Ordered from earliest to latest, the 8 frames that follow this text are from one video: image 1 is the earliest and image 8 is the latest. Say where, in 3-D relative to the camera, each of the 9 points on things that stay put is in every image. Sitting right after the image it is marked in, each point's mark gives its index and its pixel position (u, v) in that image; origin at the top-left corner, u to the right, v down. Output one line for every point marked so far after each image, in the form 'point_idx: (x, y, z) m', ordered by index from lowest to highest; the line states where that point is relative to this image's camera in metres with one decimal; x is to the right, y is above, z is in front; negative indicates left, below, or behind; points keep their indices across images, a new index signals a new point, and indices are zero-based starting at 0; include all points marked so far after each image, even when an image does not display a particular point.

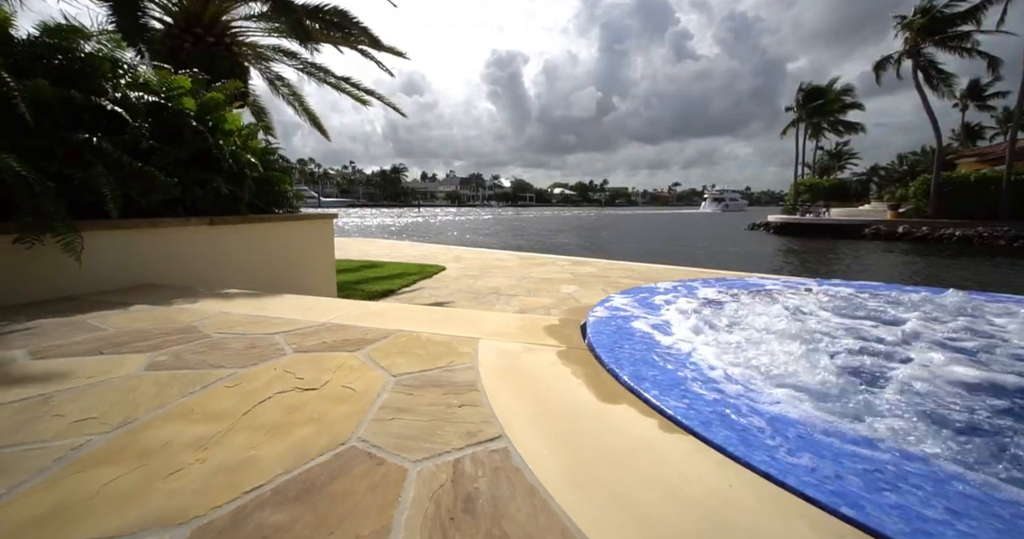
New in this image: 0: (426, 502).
0: (-0.3, -0.8, +1.5) m
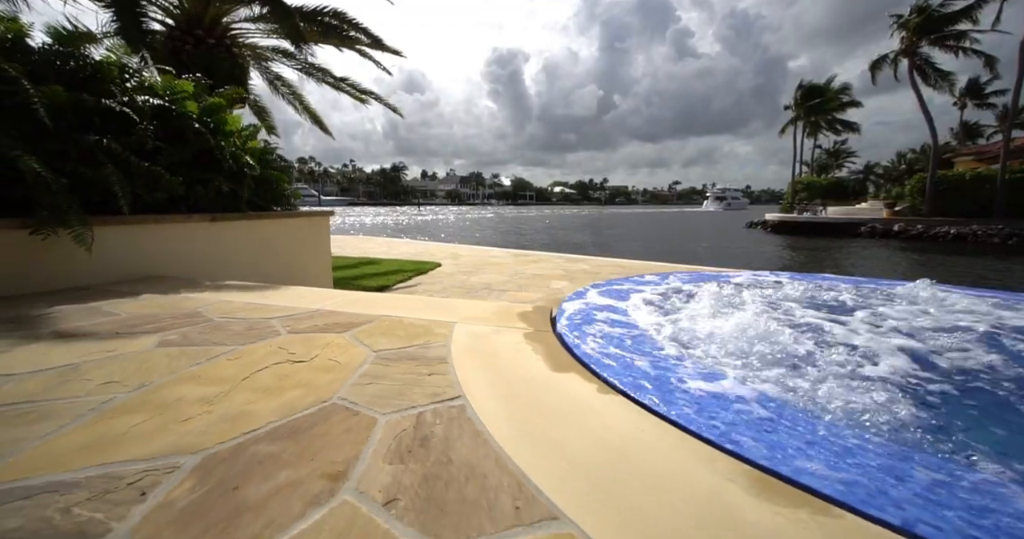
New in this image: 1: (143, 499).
0: (-0.5, -0.8, +1.9) m
1: (-1.3, -0.8, +1.5) m
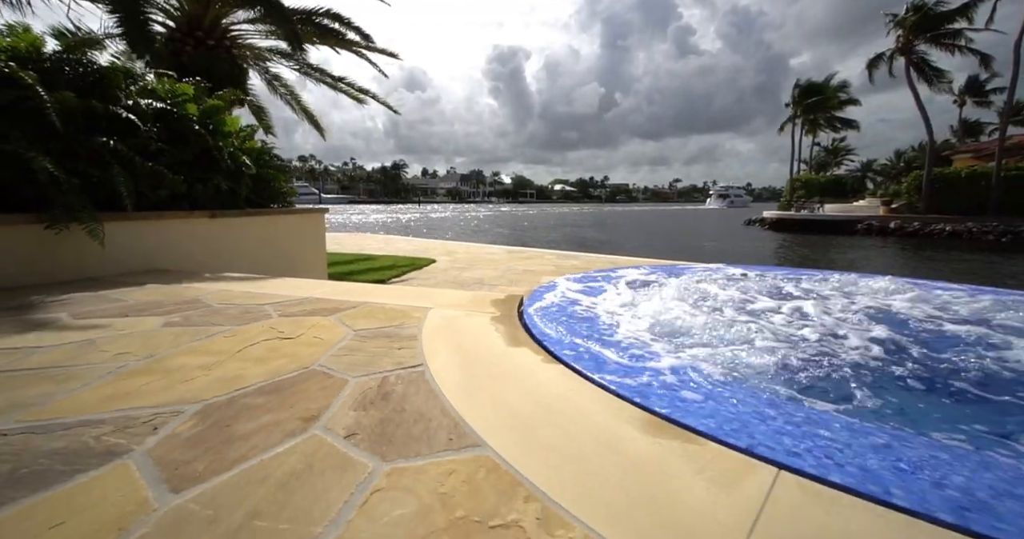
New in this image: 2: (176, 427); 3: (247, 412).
0: (-0.8, -0.7, +2.3) m
1: (-1.6, -0.7, +1.9) m
2: (-1.6, -0.7, +2.0) m
3: (-1.3, -0.7, +2.1) m
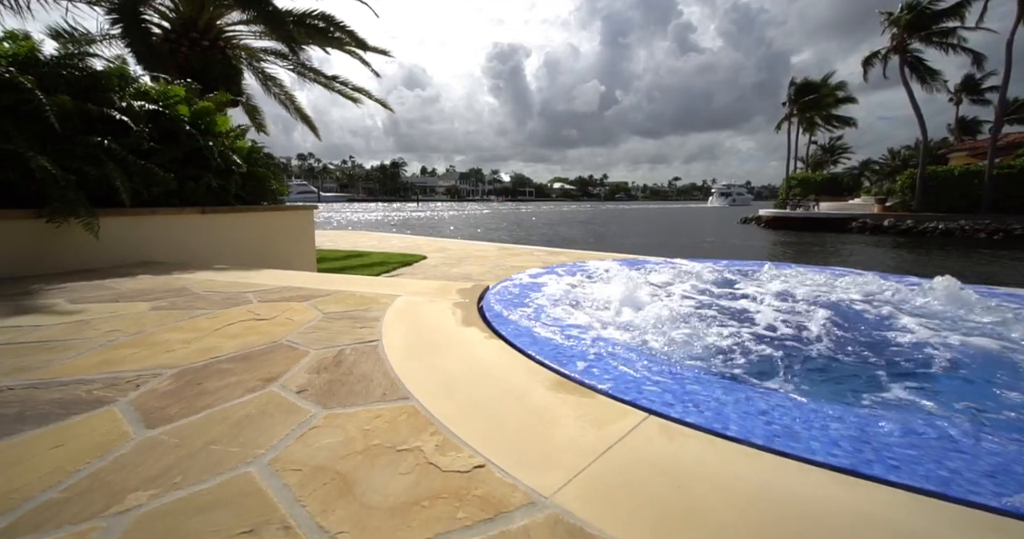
0: (-1.3, -0.6, +2.7) m
1: (-2.0, -0.6, +2.3) m
2: (-2.0, -0.6, +2.3) m
3: (-1.7, -0.6, +2.5) m
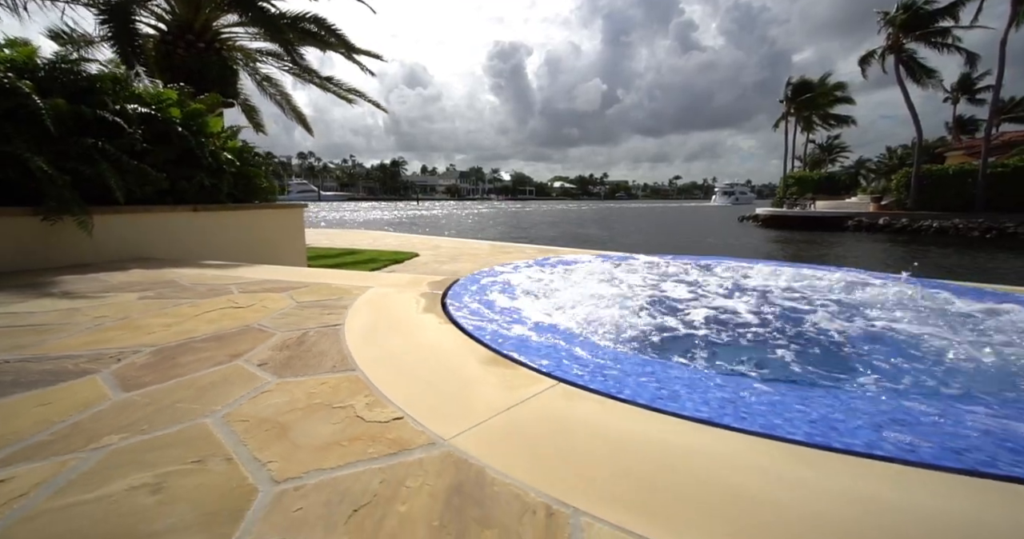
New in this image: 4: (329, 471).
0: (-1.7, -0.5, +3.0) m
1: (-2.4, -0.6, +2.6) m
2: (-2.4, -0.6, +2.7) m
3: (-2.1, -0.5, +2.8) m
4: (-0.7, -0.8, +1.6) m
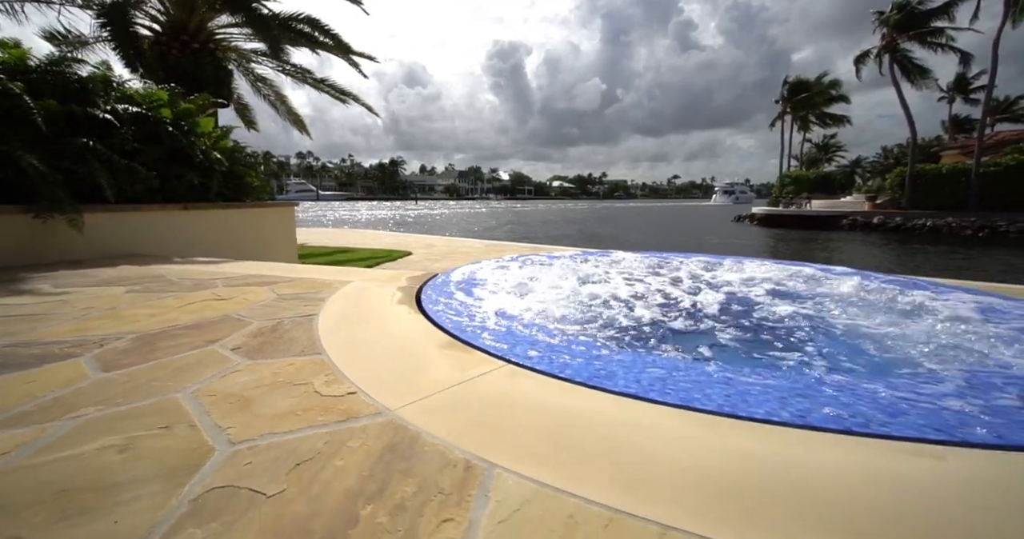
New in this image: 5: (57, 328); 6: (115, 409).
0: (-2.0, -0.5, +3.2) m
1: (-2.7, -0.5, +2.8) m
2: (-2.7, -0.5, +2.9) m
3: (-2.4, -0.5, +3.0) m
4: (-1.0, -0.7, +1.8) m
5: (-3.3, -0.4, +3.1) m
6: (-1.9, -0.7, +2.0) m
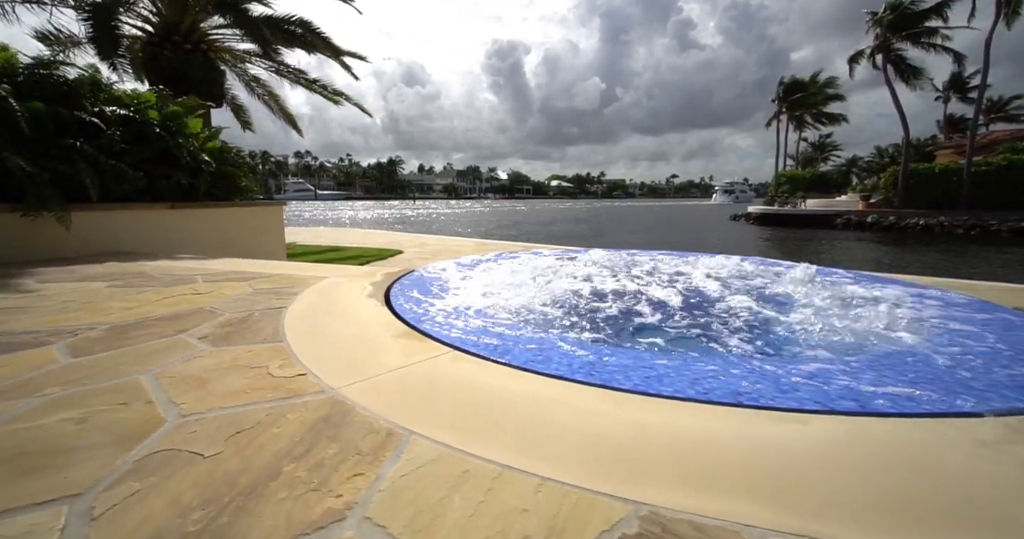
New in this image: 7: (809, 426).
0: (-2.3, -0.4, +3.4) m
1: (-3.1, -0.5, +3.0) m
2: (-3.0, -0.5, +3.1) m
3: (-2.8, -0.4, +3.2) m
4: (-1.3, -0.7, +2.0) m
5: (-3.7, -0.4, +3.3) m
6: (-2.2, -0.6, +2.2) m
7: (+1.3, -0.7, +1.9) m
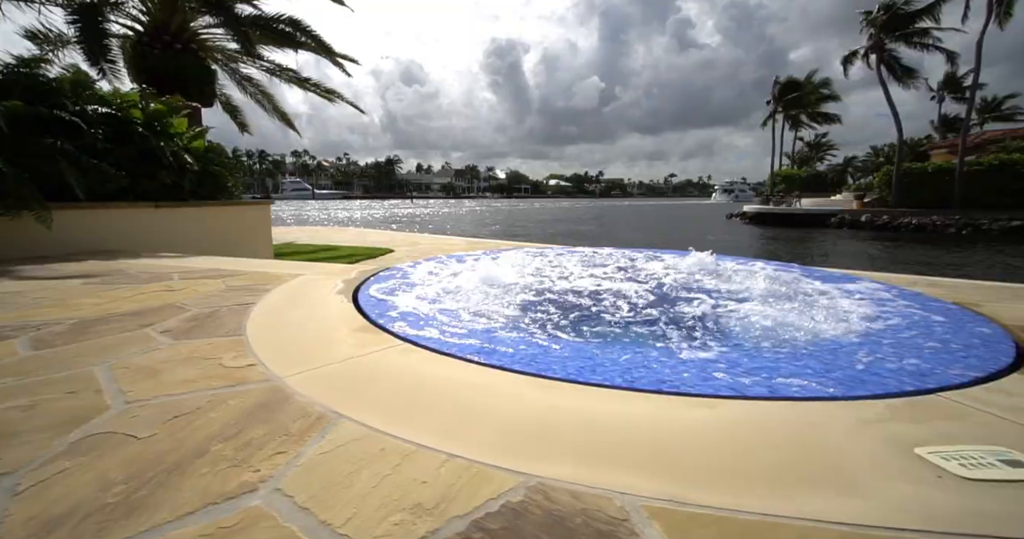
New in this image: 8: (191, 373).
0: (-2.7, -0.4, +3.5) m
1: (-3.4, -0.4, +3.1) m
2: (-3.4, -0.4, +3.2) m
3: (-3.1, -0.4, +3.3) m
4: (-1.7, -0.6, +2.1) m
5: (-4.0, -0.4, +3.4) m
6: (-2.6, -0.6, +2.3) m
7: (+0.9, -0.6, +2.0) m
8: (-1.8, -0.6, +2.4) m
